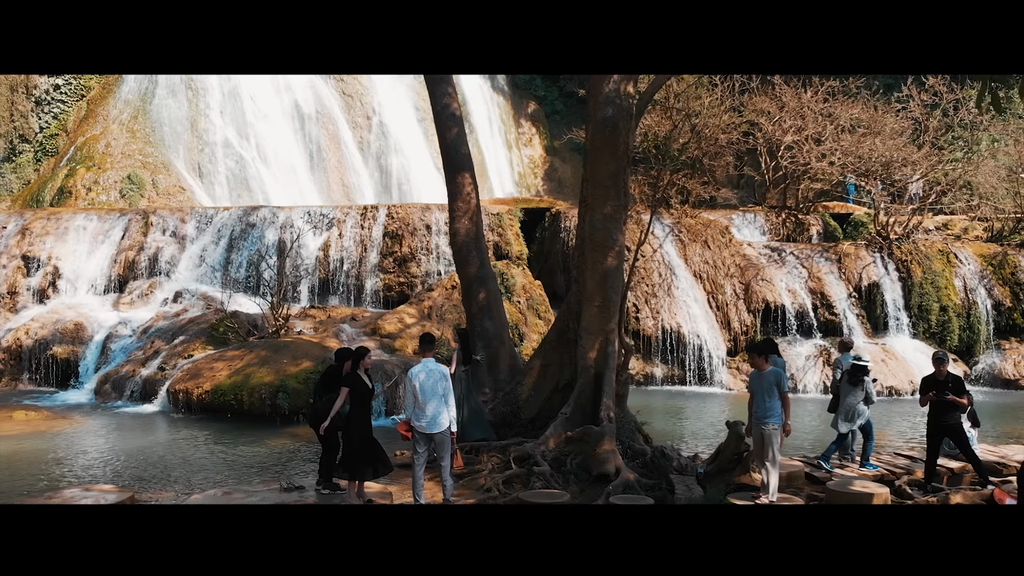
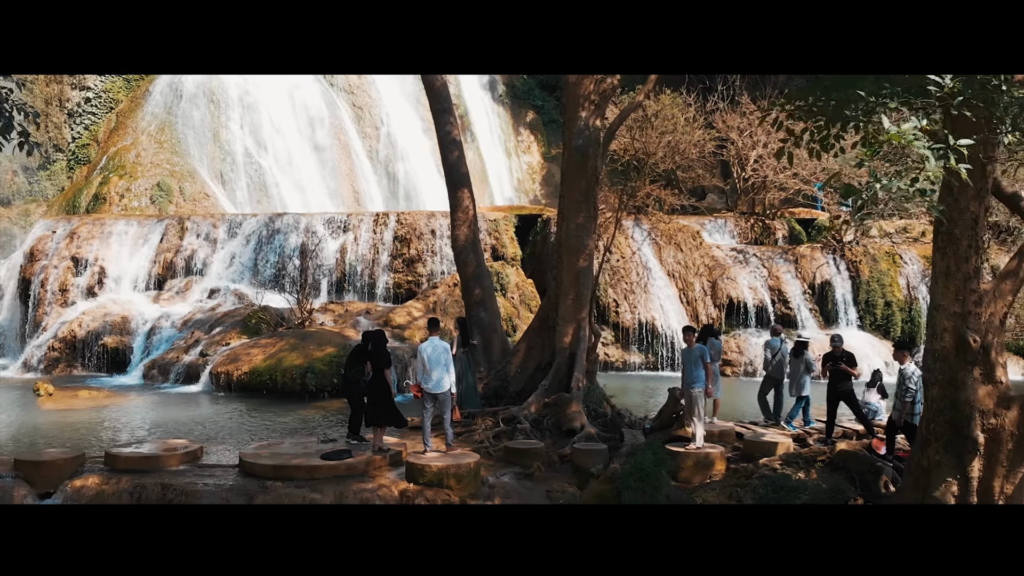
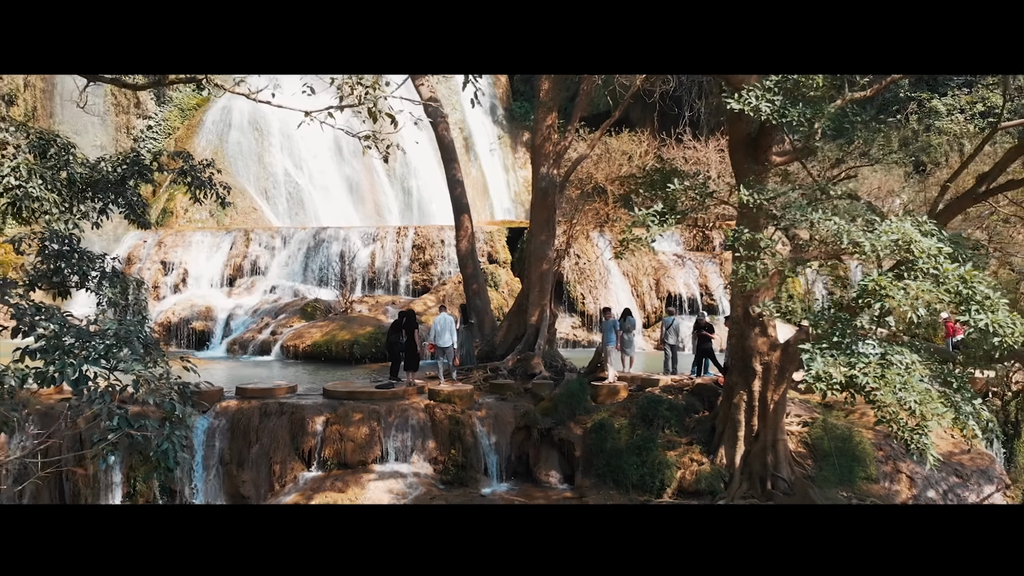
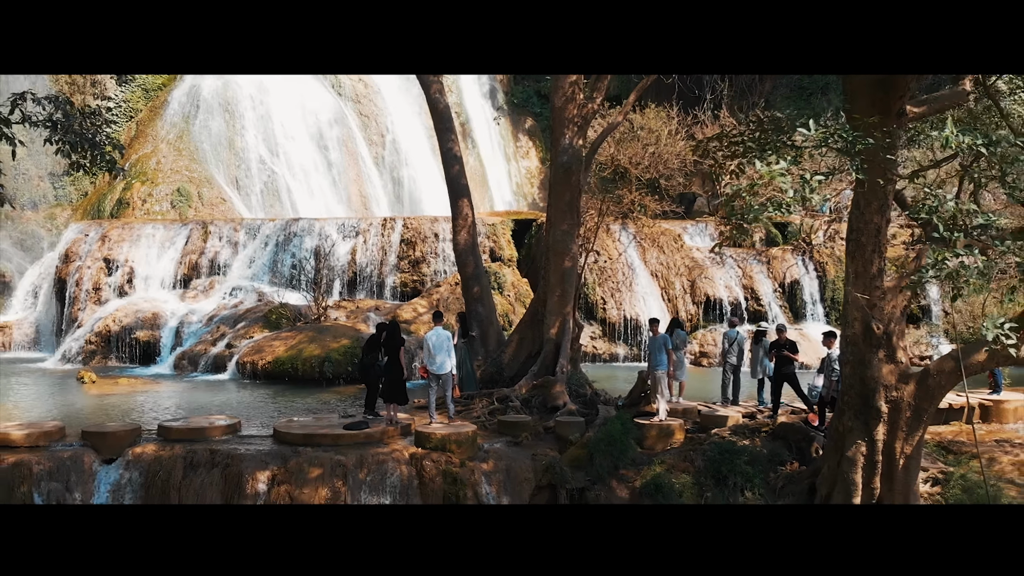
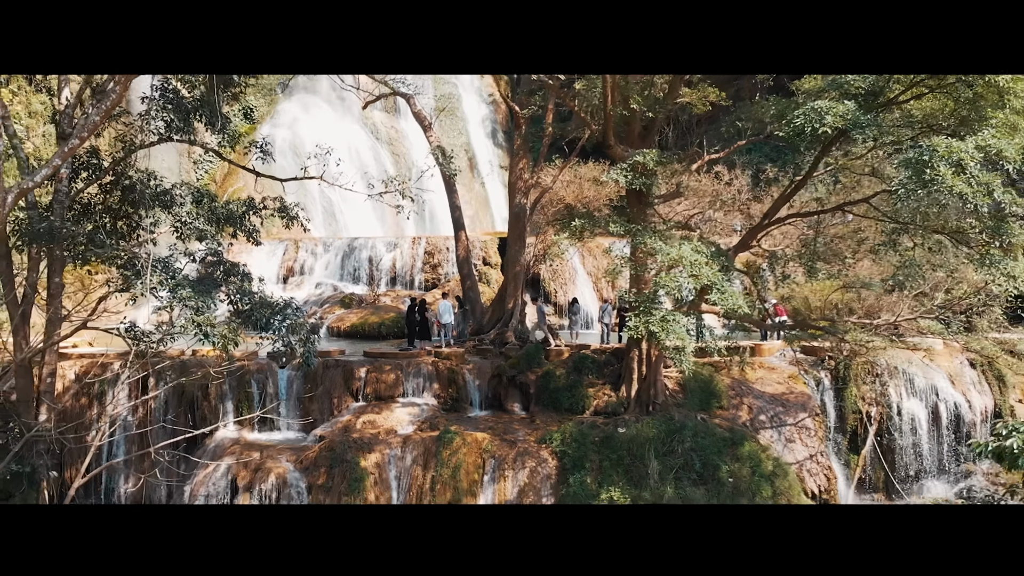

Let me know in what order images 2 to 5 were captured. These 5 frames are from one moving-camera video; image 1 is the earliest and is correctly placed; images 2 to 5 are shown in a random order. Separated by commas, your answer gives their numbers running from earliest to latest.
2, 4, 3, 5
